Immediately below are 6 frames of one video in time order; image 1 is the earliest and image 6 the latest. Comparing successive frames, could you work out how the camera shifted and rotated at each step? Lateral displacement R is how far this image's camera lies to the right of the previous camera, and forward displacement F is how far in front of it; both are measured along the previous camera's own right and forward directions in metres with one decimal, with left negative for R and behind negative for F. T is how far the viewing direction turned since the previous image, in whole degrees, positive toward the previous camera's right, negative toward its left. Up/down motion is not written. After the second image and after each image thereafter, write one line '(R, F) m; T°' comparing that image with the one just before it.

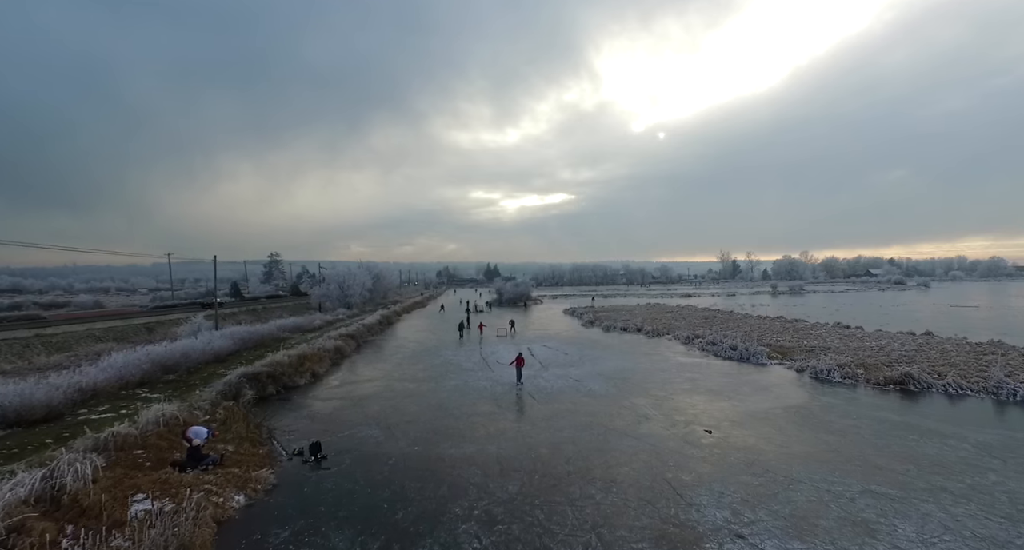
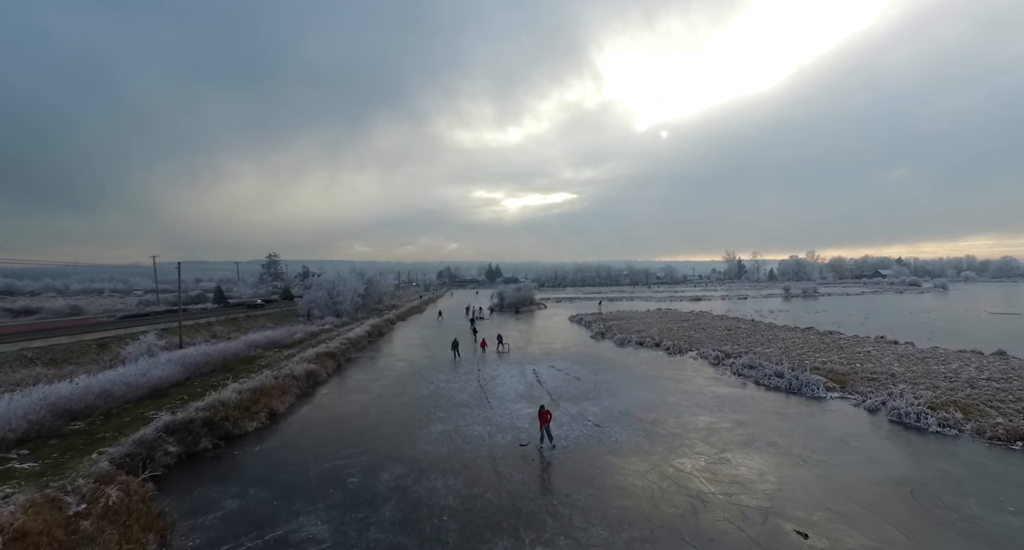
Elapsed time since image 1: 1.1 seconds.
(0.0, +2.9) m; 0°
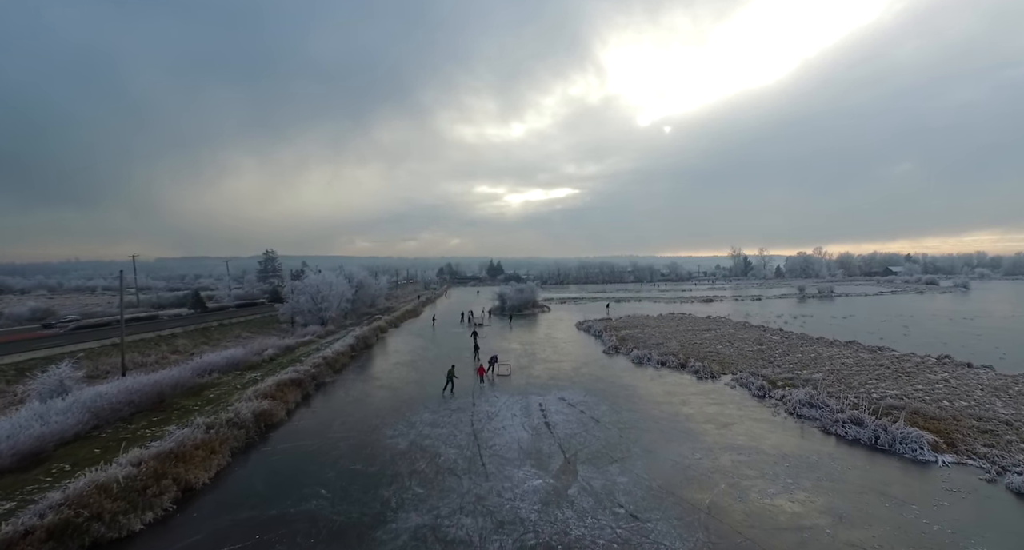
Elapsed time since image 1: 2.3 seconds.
(0.0, +3.4) m; 0°
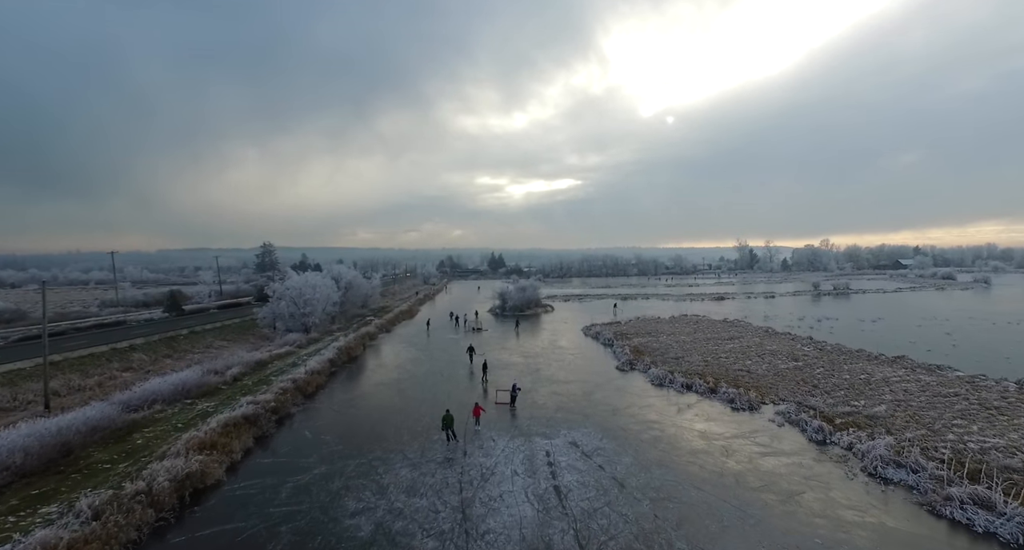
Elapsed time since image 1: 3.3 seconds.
(0.0, +3.1) m; 0°
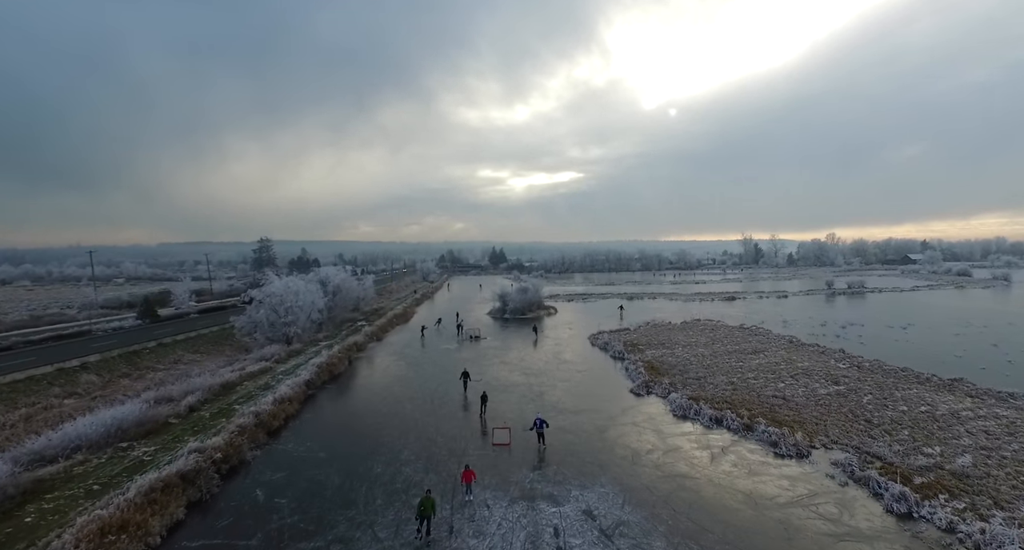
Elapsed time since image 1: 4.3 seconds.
(+0.1, +2.8) m; 0°
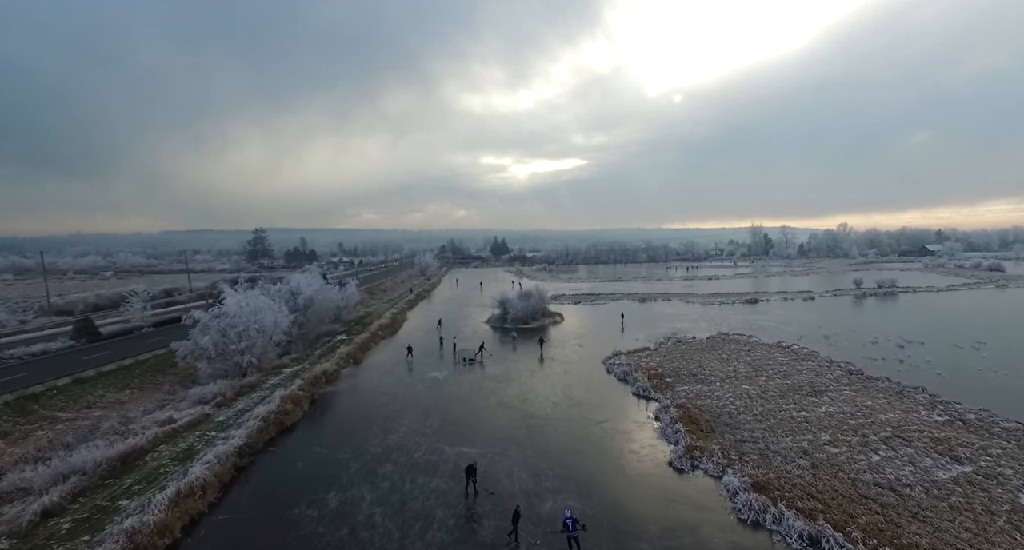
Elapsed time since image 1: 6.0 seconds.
(+0.1, +5.3) m; 0°
